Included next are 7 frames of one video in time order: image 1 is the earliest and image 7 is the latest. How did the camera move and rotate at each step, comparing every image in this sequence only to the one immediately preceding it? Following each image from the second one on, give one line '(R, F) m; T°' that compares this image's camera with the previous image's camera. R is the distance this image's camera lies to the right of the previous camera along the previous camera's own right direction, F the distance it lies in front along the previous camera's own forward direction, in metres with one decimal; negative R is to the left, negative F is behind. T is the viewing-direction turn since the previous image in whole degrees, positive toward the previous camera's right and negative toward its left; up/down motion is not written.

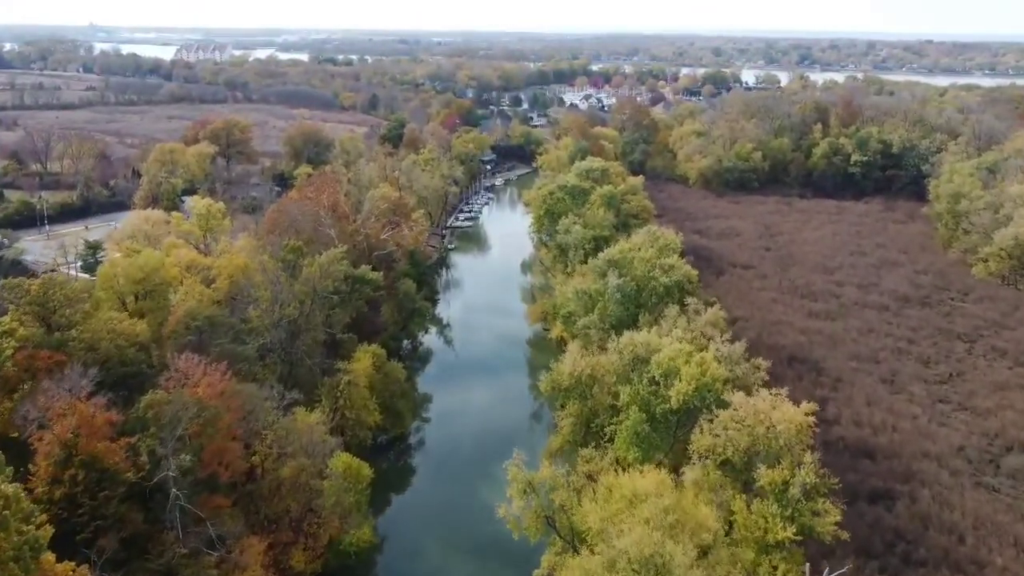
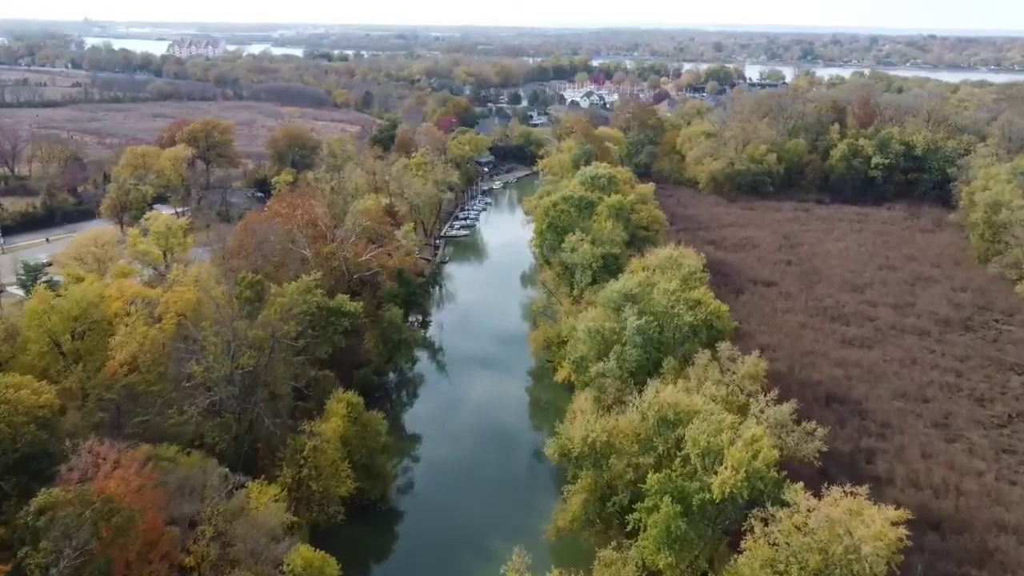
(0.0, +3.4) m; 0°
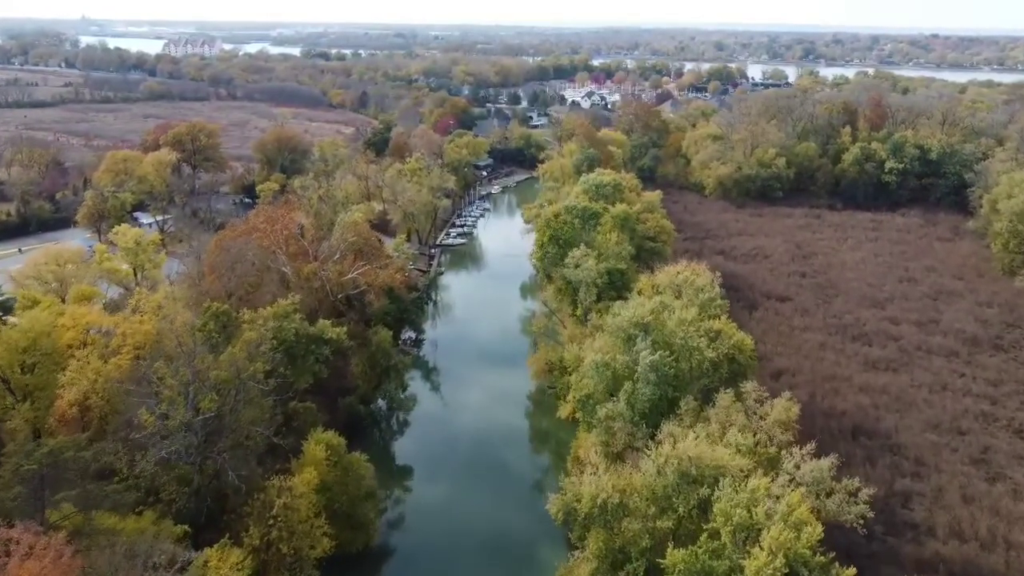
(0.0, +2.1) m; 0°
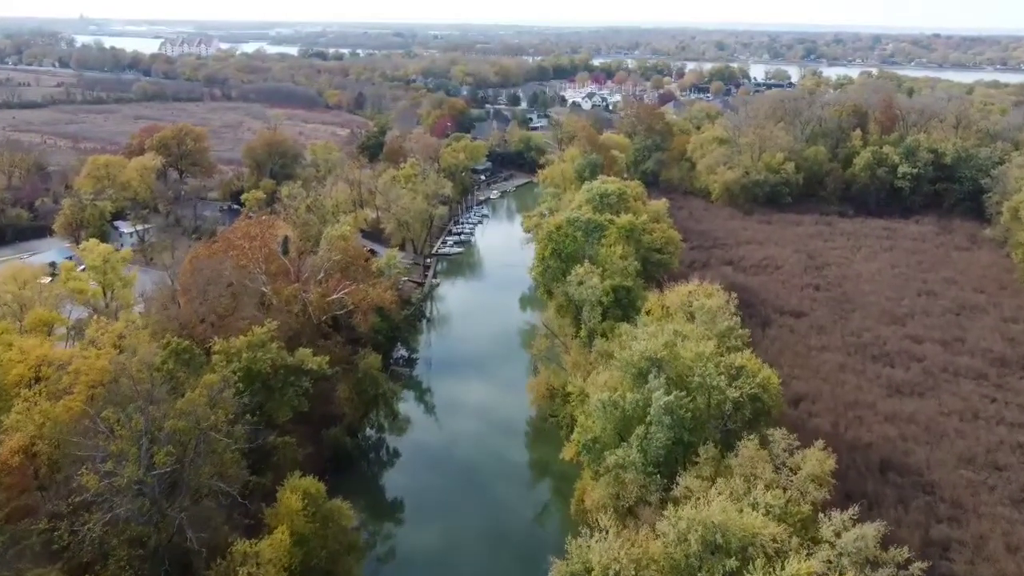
(0.0, +1.8) m; 0°
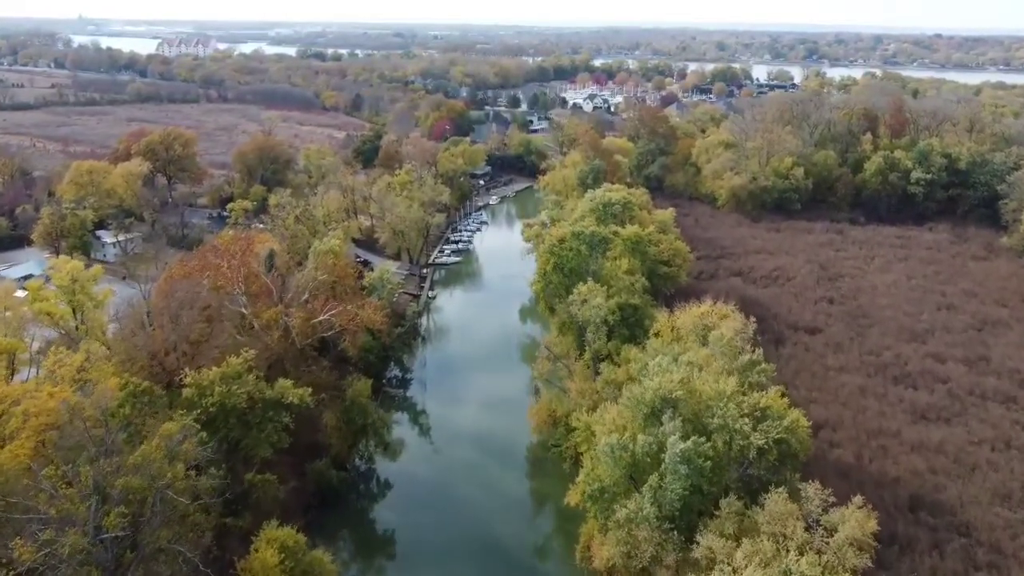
(0.0, +1.6) m; 0°
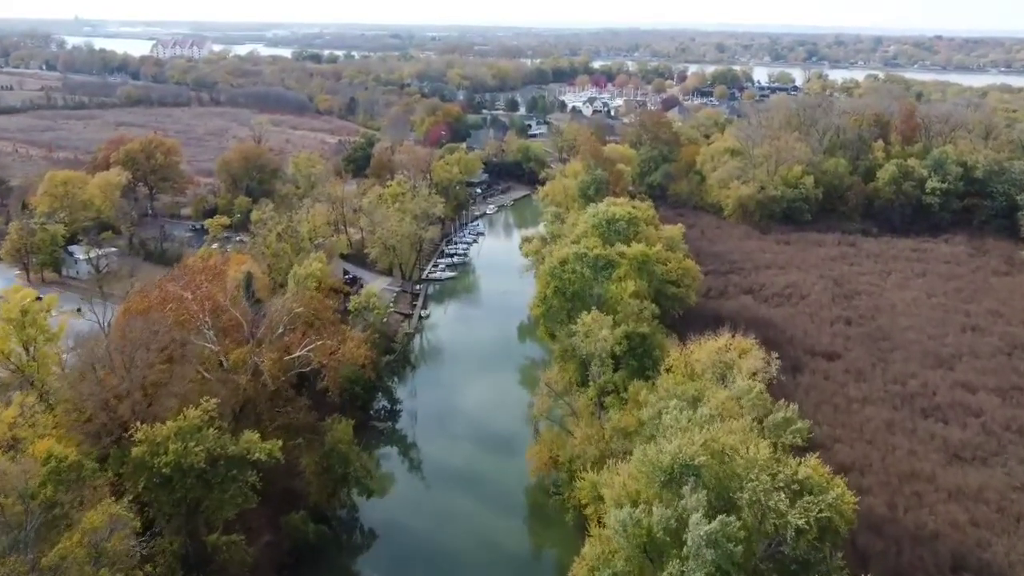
(0.0, +2.0) m; 0°
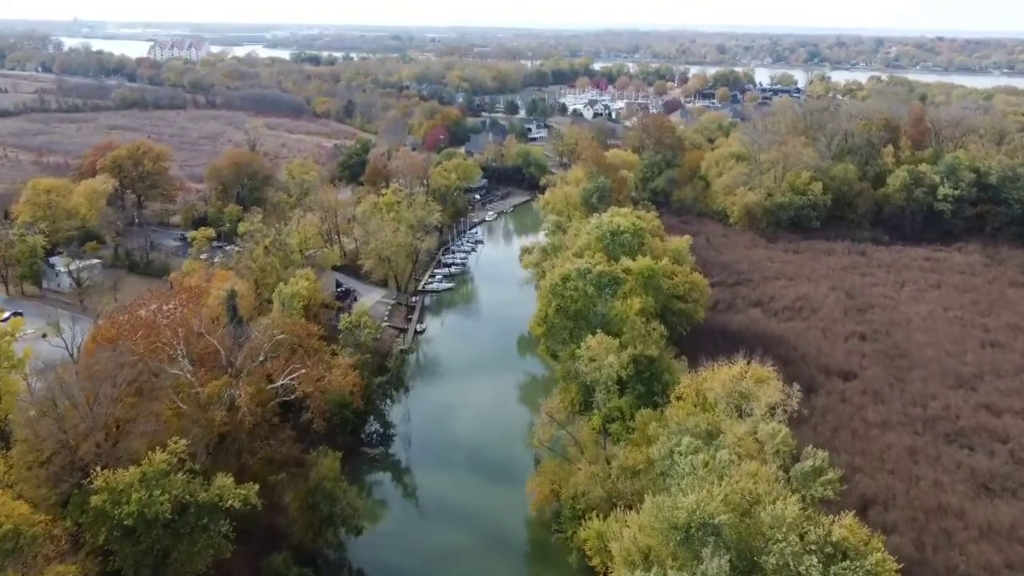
(0.0, +1.3) m; 0°
